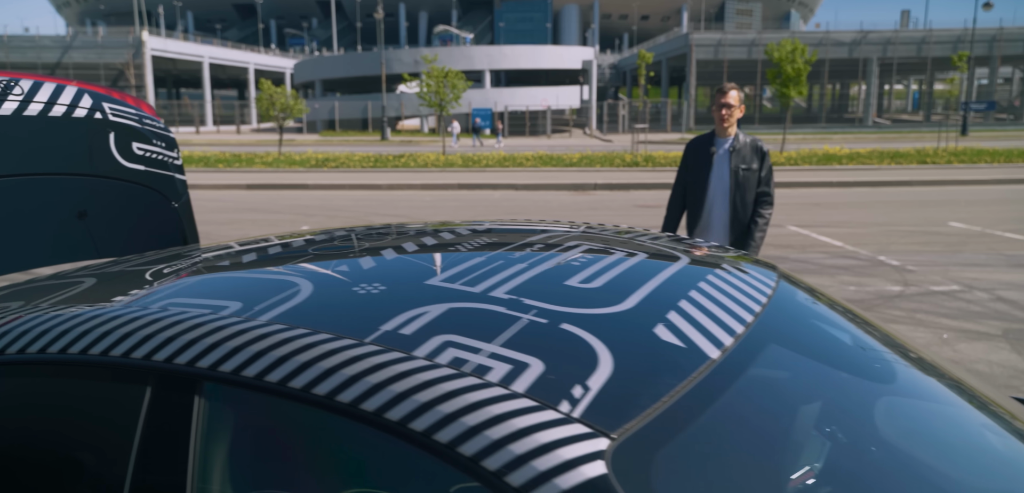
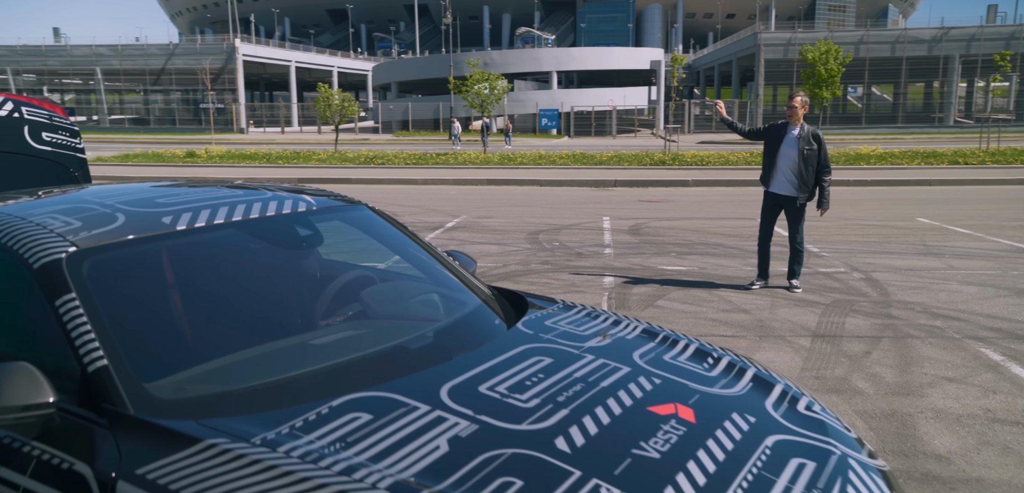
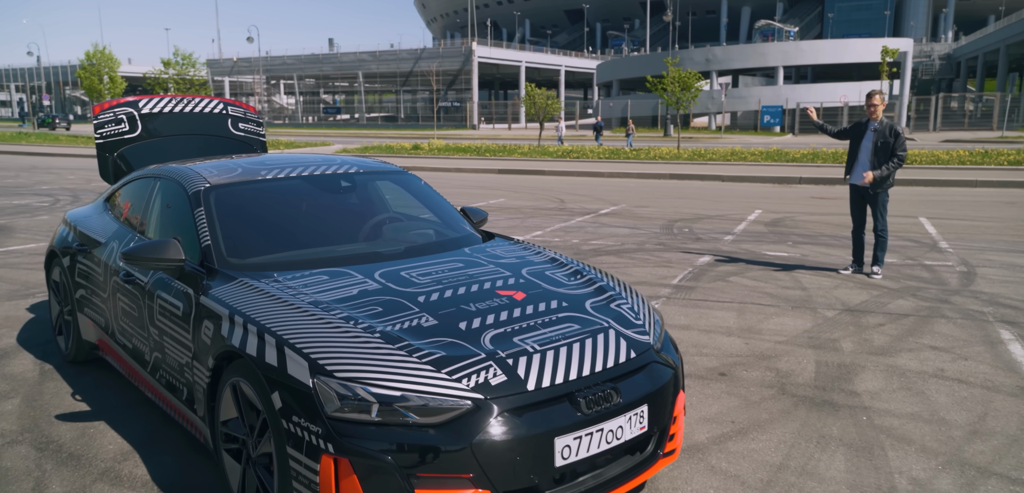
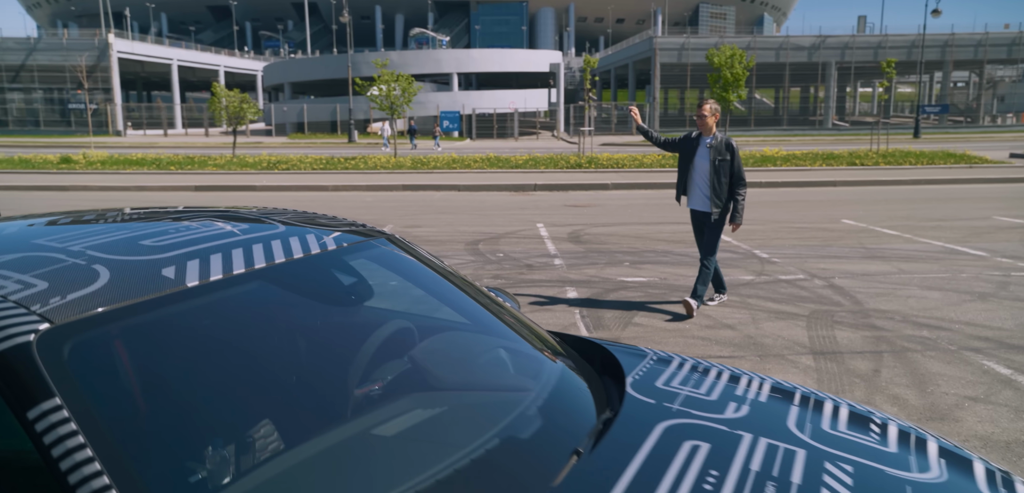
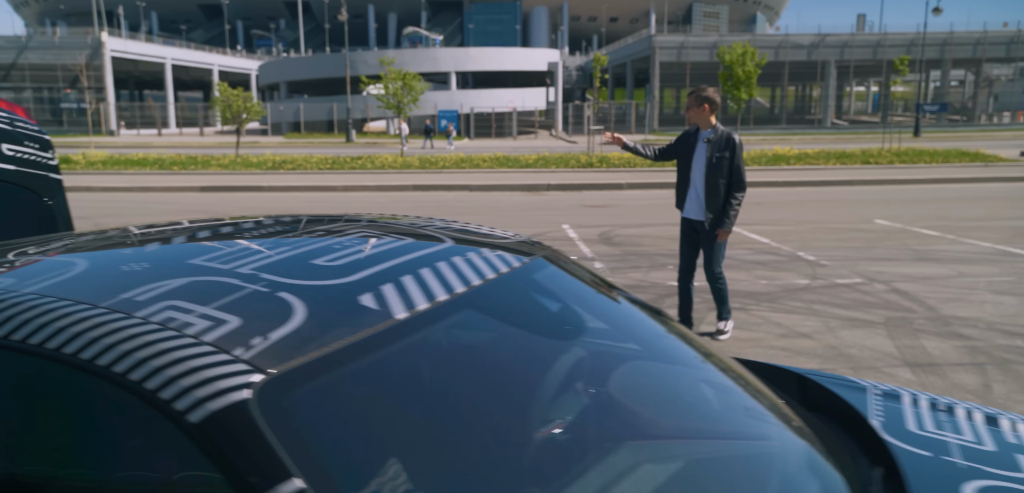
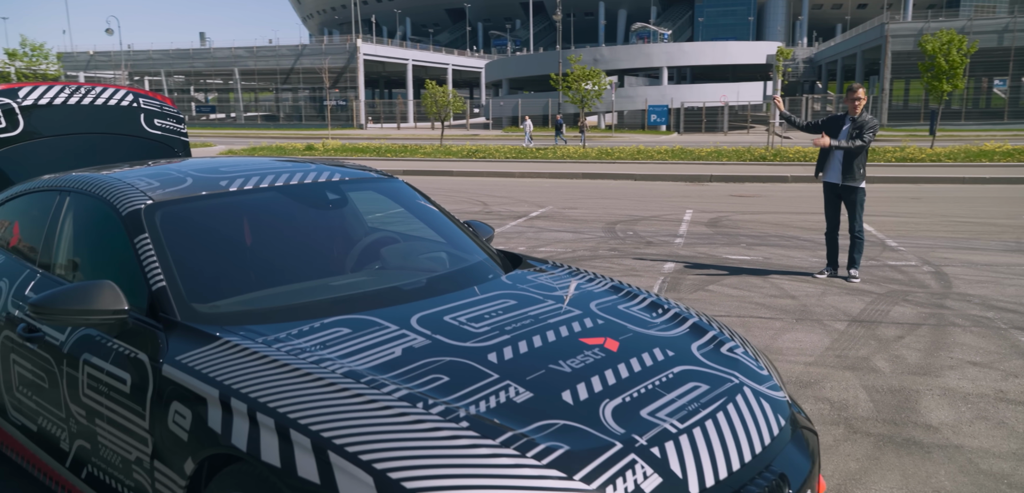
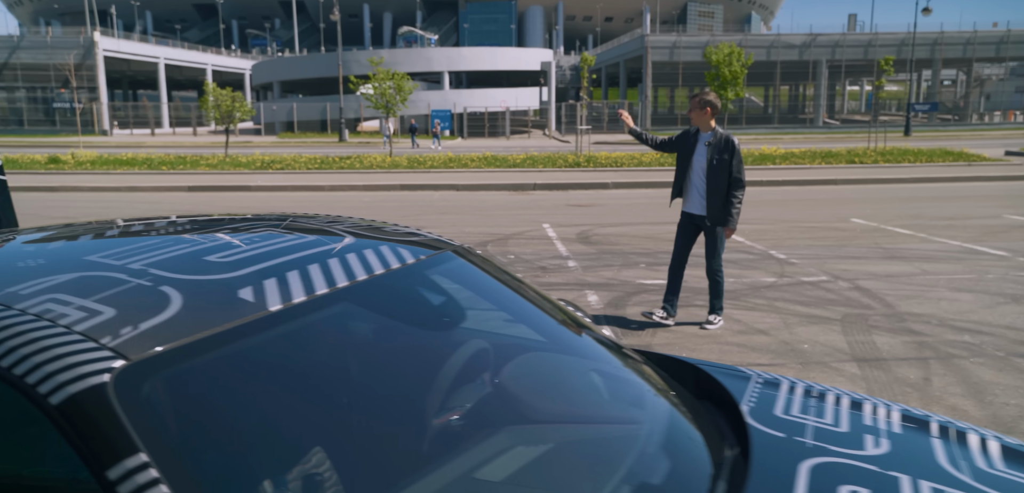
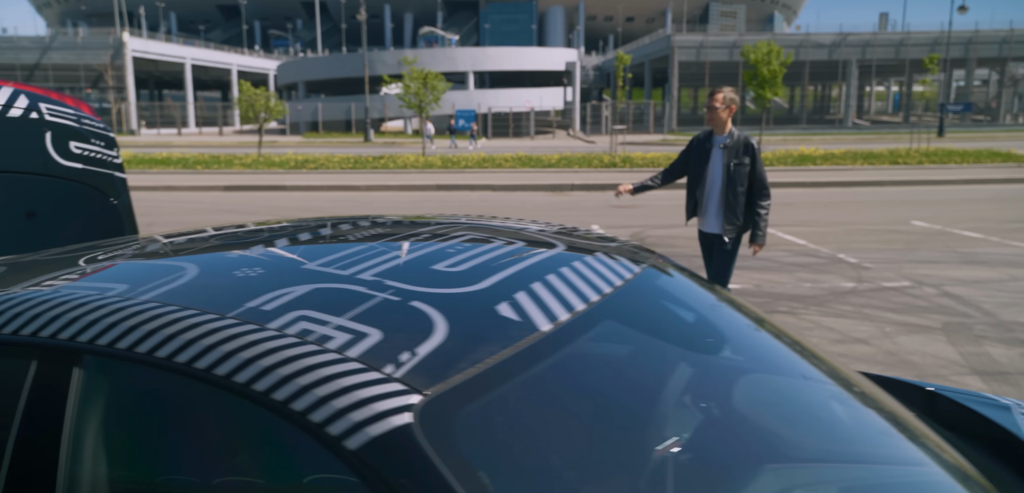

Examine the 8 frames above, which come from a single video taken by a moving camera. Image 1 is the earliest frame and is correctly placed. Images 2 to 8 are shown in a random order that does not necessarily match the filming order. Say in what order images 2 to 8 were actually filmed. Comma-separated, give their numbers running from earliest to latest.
8, 5, 7, 4, 2, 6, 3
